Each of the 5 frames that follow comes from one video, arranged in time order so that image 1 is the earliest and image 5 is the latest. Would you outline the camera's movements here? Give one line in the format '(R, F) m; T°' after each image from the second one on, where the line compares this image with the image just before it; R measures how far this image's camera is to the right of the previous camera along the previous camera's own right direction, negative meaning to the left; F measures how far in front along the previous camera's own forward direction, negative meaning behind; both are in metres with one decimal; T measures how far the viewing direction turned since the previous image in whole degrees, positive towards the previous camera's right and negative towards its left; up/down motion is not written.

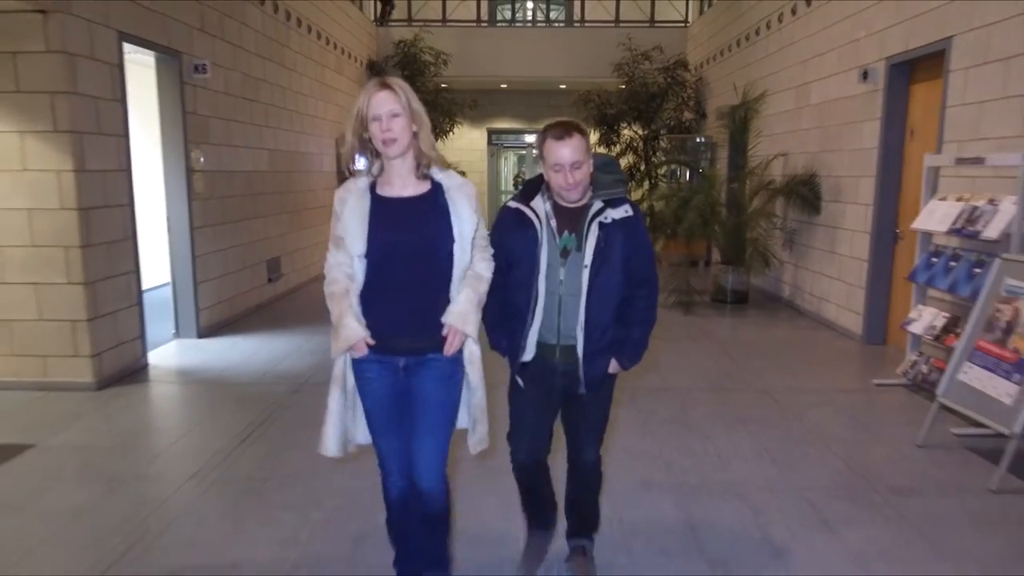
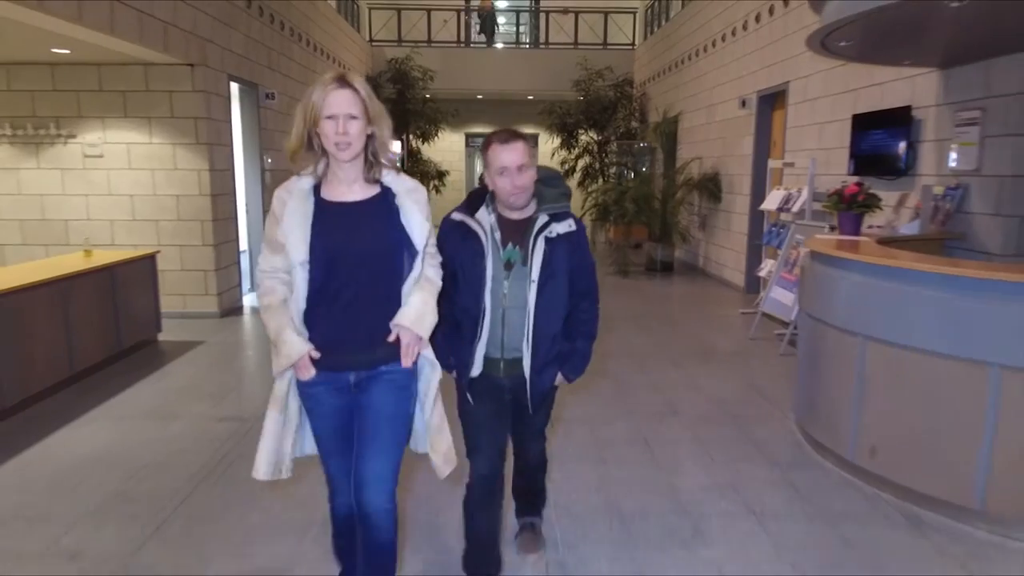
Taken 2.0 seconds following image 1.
(-0.2, -2.2) m; +3°
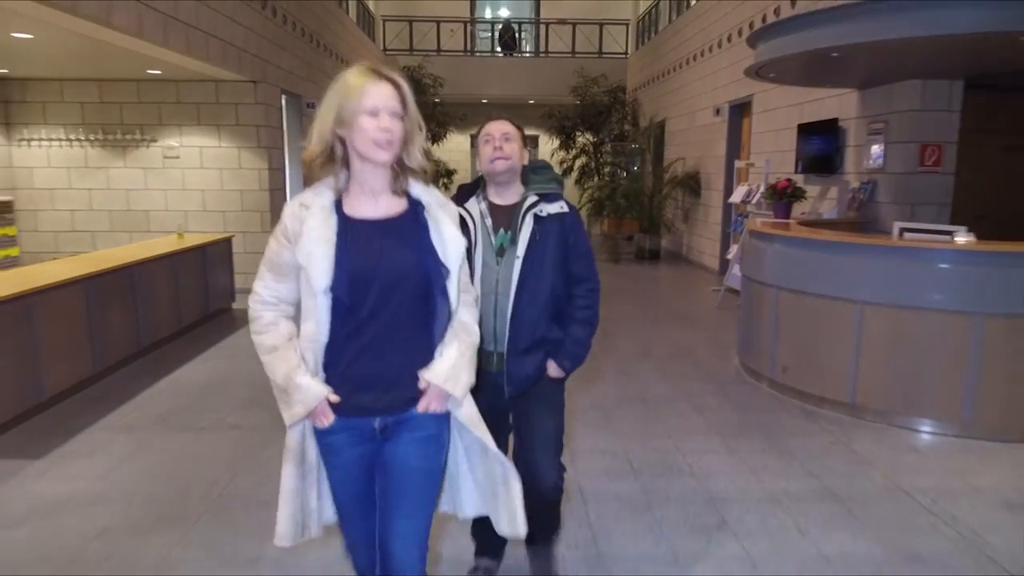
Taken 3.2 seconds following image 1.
(-0.1, -1.3) m; 0°
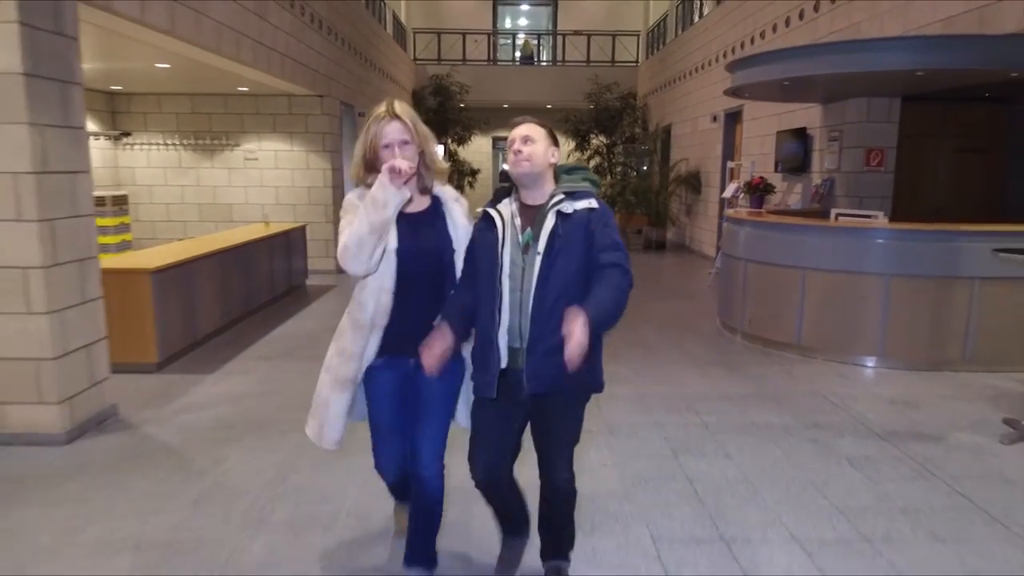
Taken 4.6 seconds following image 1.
(-0.1, -1.4) m; -1°
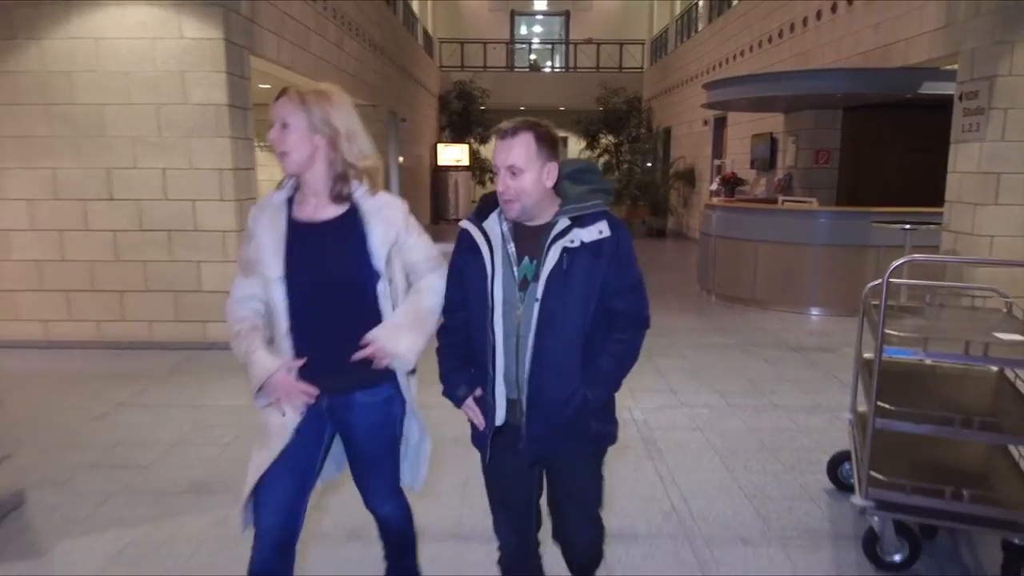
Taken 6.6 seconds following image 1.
(-0.1, -1.8) m; -1°
